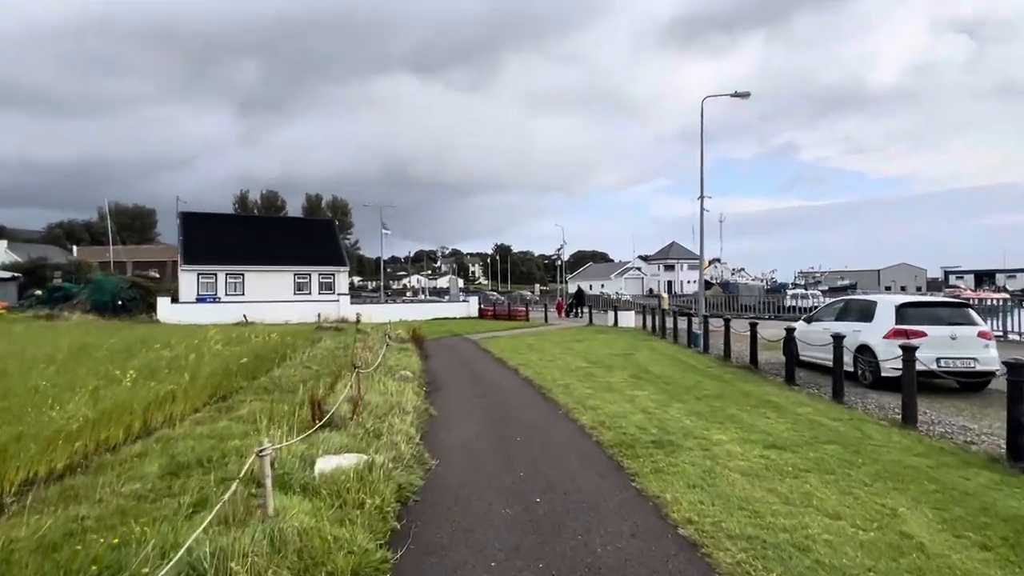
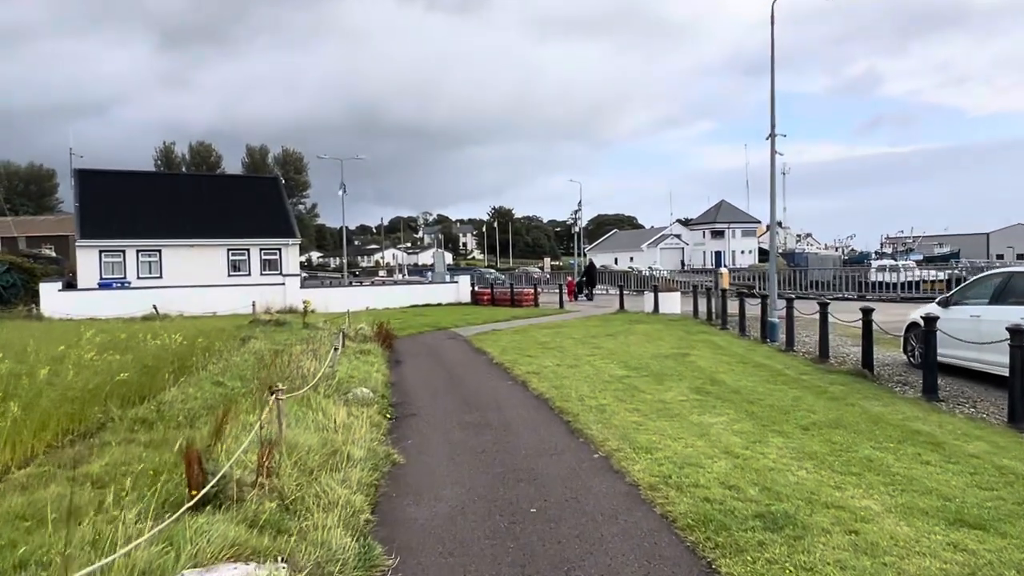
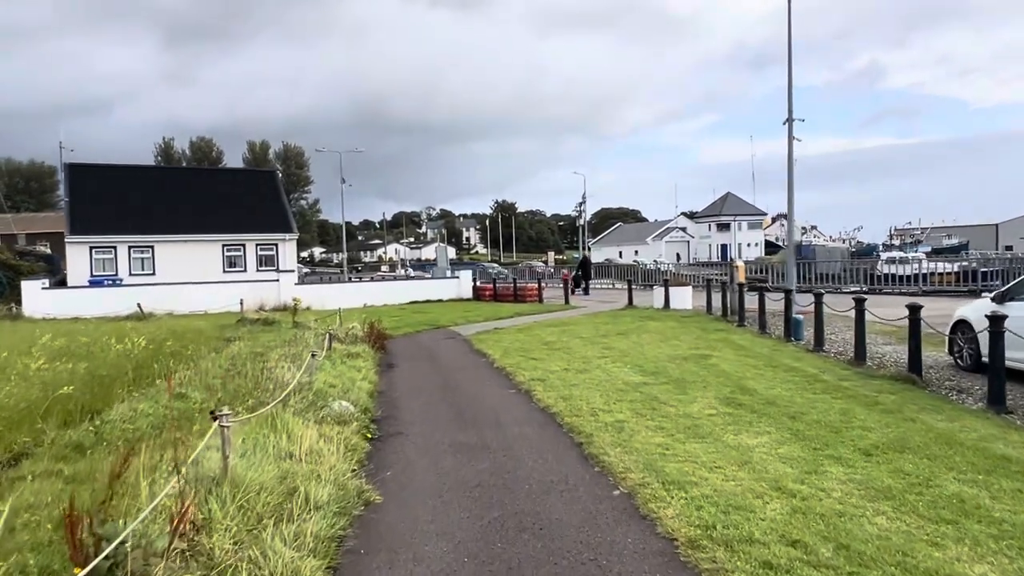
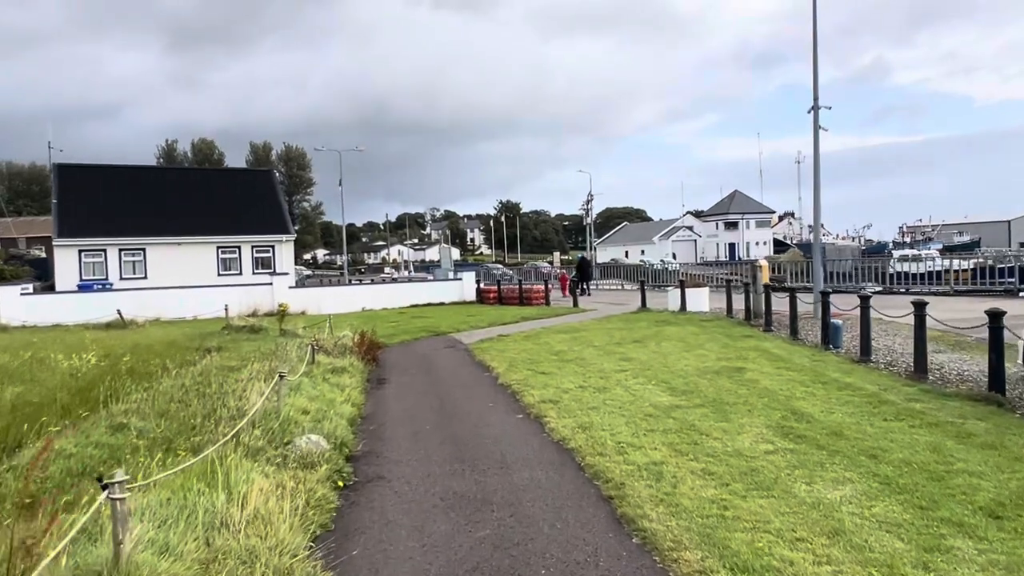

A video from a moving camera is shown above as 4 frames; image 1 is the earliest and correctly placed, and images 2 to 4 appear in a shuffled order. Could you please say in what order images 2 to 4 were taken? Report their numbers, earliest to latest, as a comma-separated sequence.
2, 3, 4
